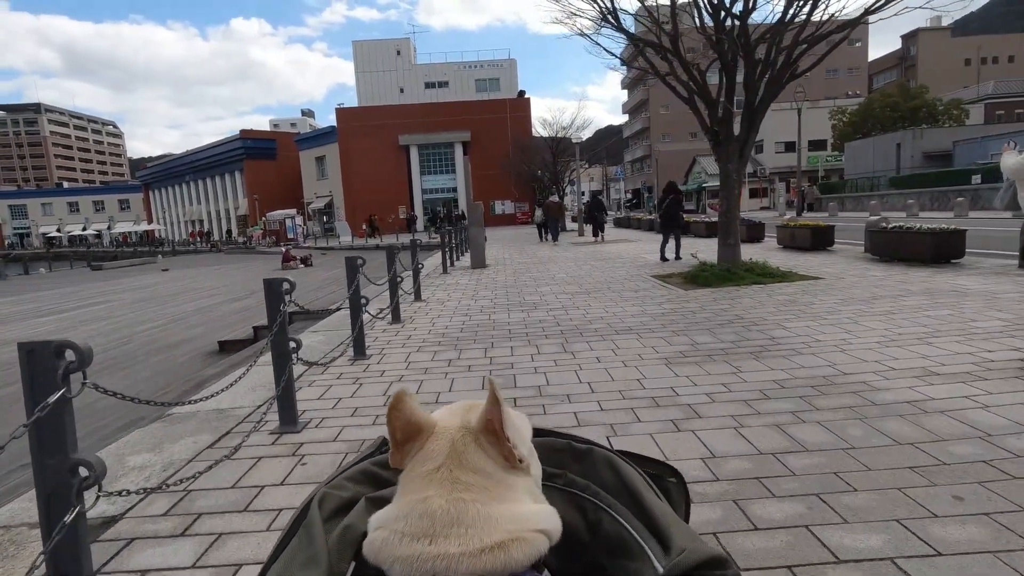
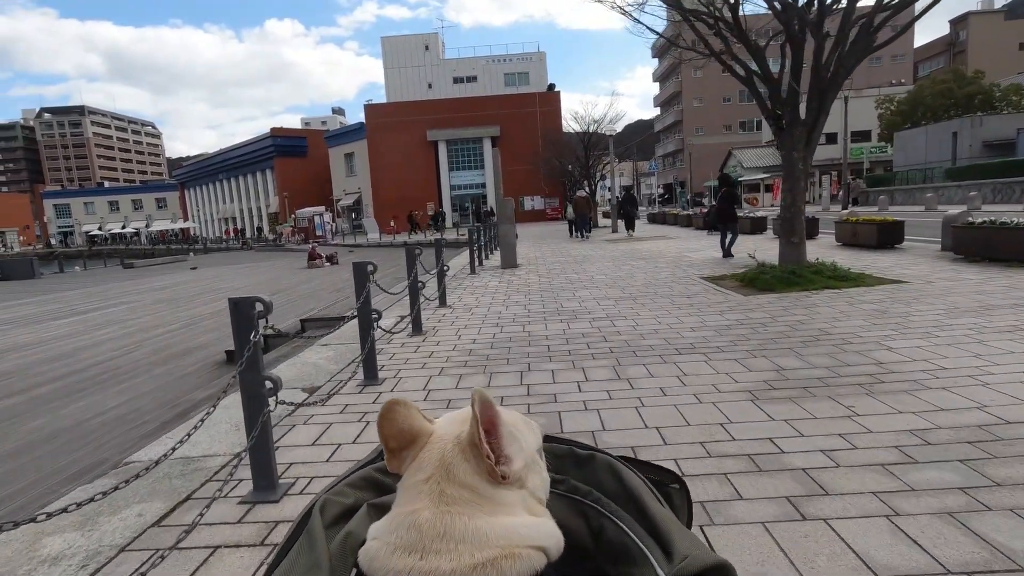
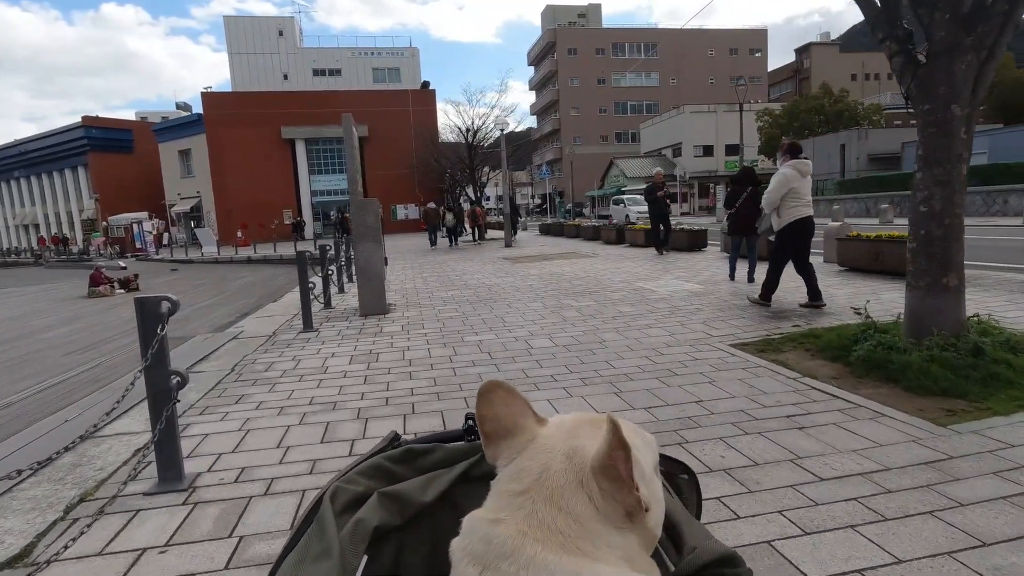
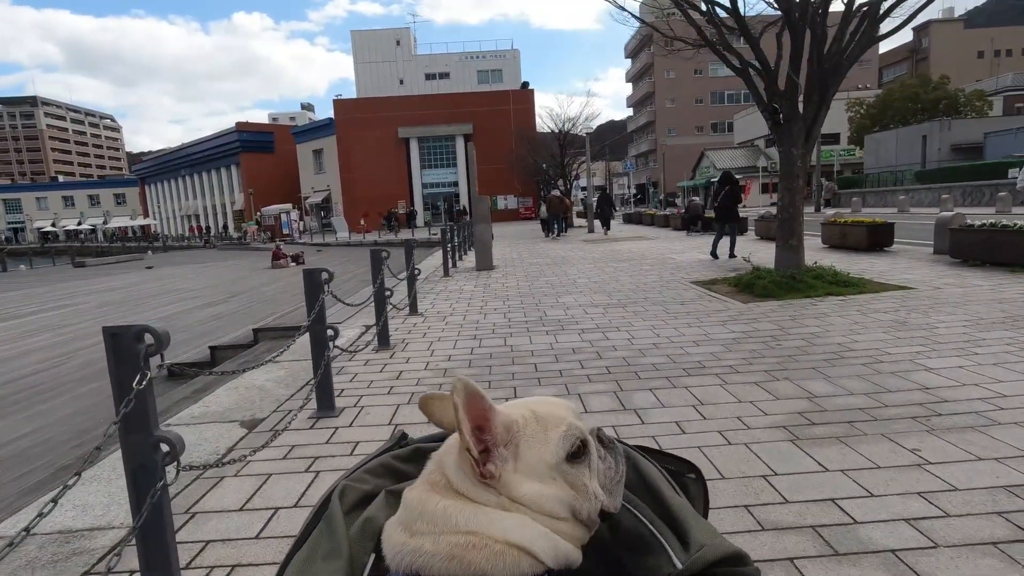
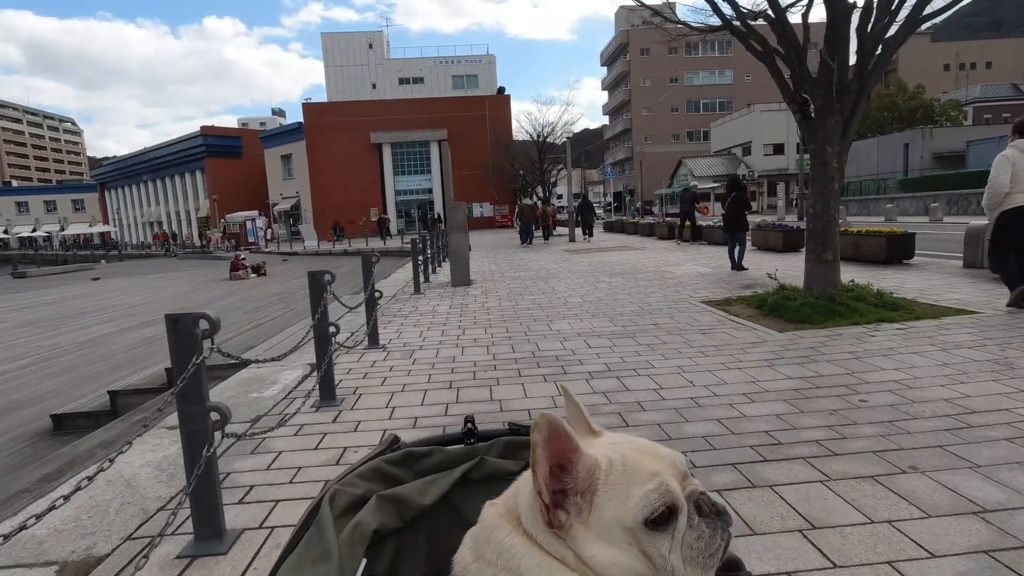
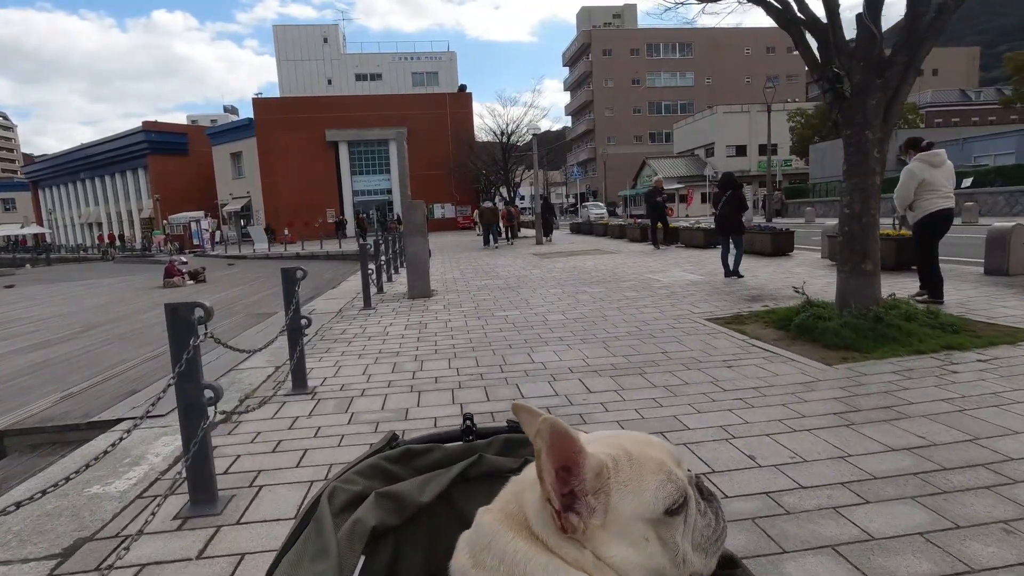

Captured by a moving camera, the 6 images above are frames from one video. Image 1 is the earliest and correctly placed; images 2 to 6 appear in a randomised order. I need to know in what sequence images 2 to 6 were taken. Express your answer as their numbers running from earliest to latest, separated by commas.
2, 4, 5, 6, 3
